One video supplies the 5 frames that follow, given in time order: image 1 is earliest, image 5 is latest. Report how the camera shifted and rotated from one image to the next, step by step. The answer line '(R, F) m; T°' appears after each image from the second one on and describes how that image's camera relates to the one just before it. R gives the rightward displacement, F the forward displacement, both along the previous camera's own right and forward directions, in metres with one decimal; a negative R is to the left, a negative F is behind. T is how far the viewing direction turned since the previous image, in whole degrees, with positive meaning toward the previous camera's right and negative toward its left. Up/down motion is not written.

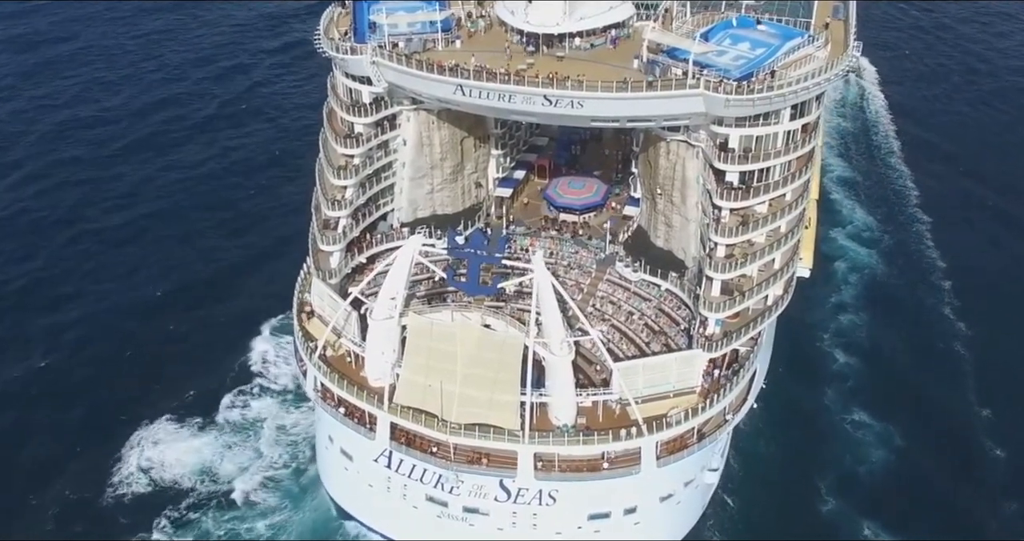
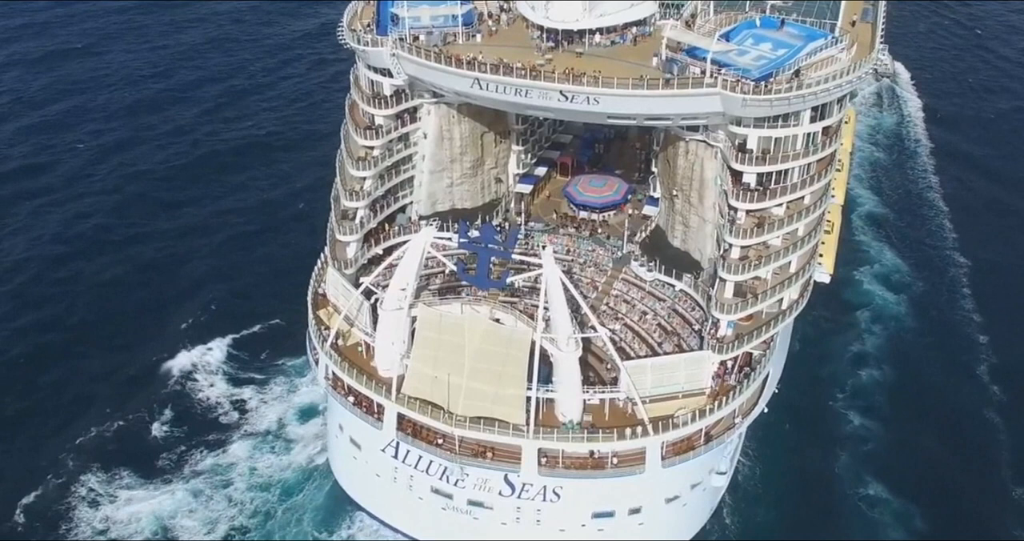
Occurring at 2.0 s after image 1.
(+2.1, 0.0) m; -3°
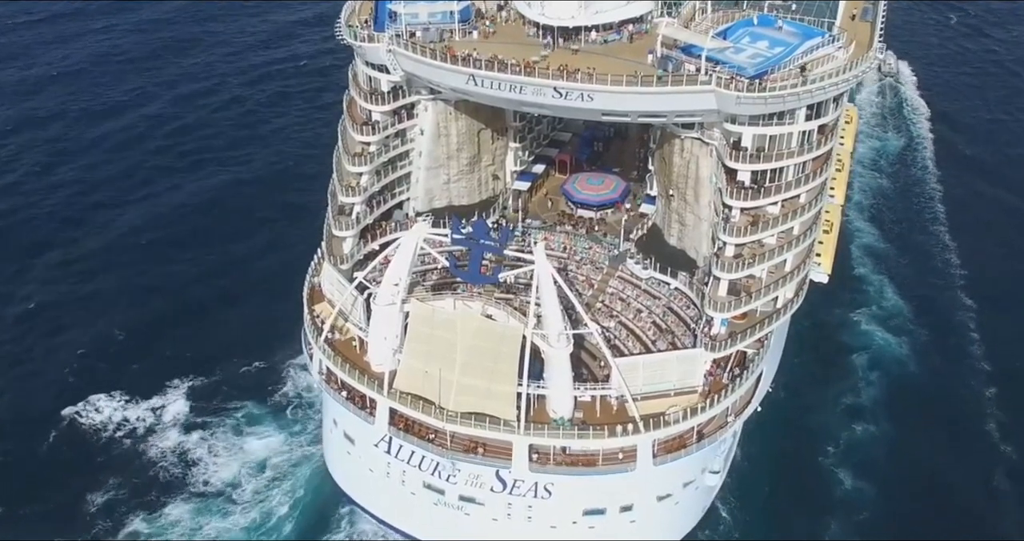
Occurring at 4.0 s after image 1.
(+1.3, 0.0) m; -1°
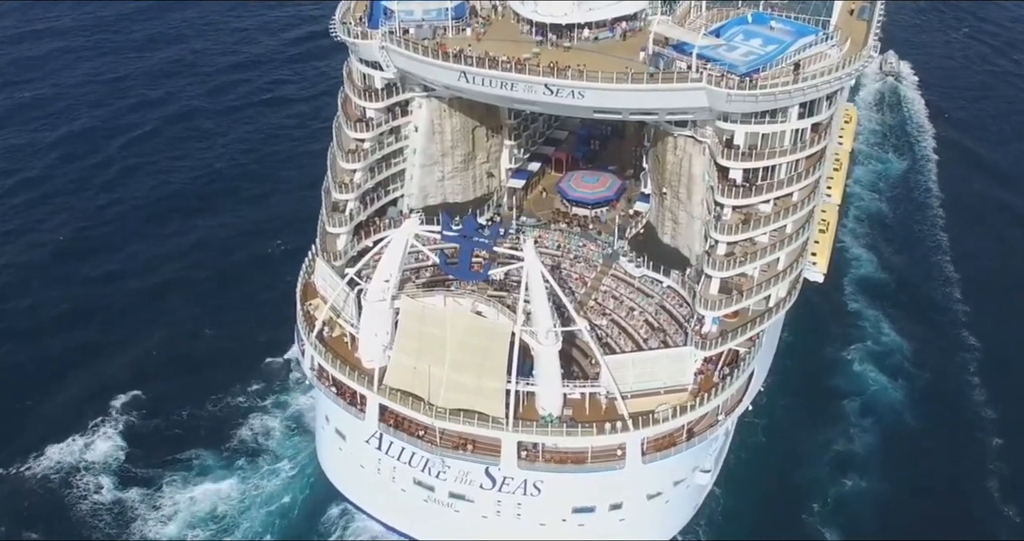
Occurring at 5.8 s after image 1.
(+1.4, 0.0) m; -1°
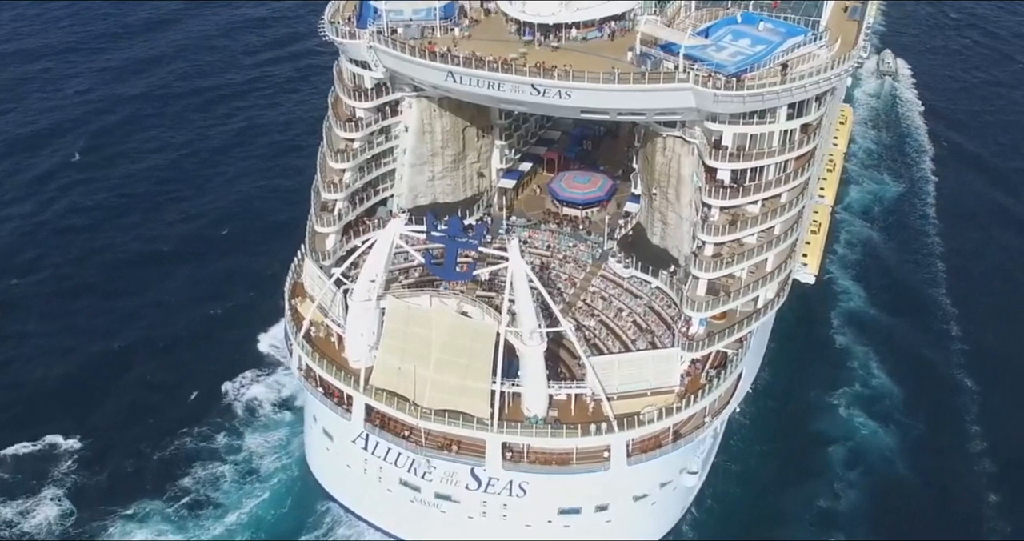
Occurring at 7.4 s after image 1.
(+1.4, +0.1) m; -1°
